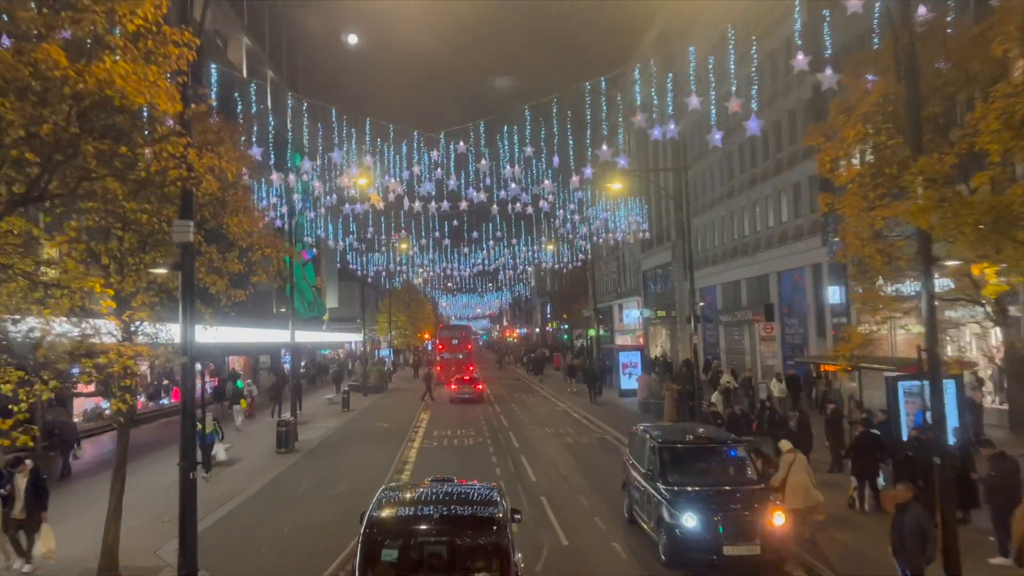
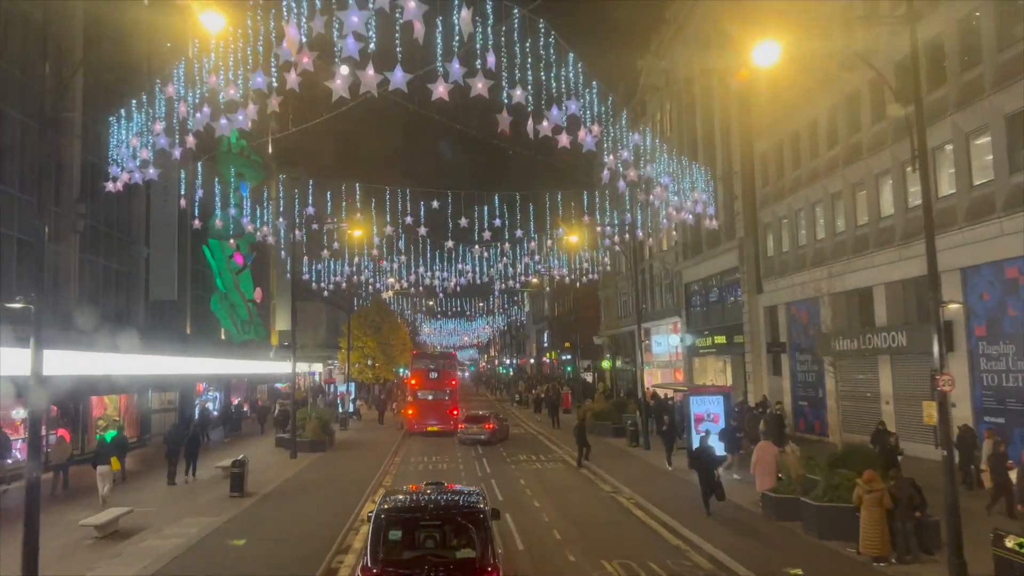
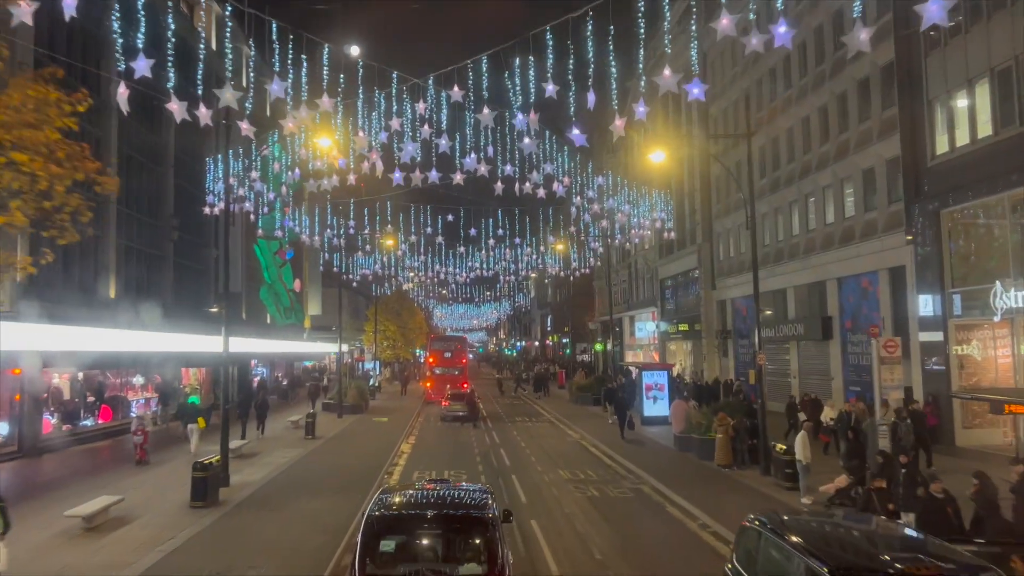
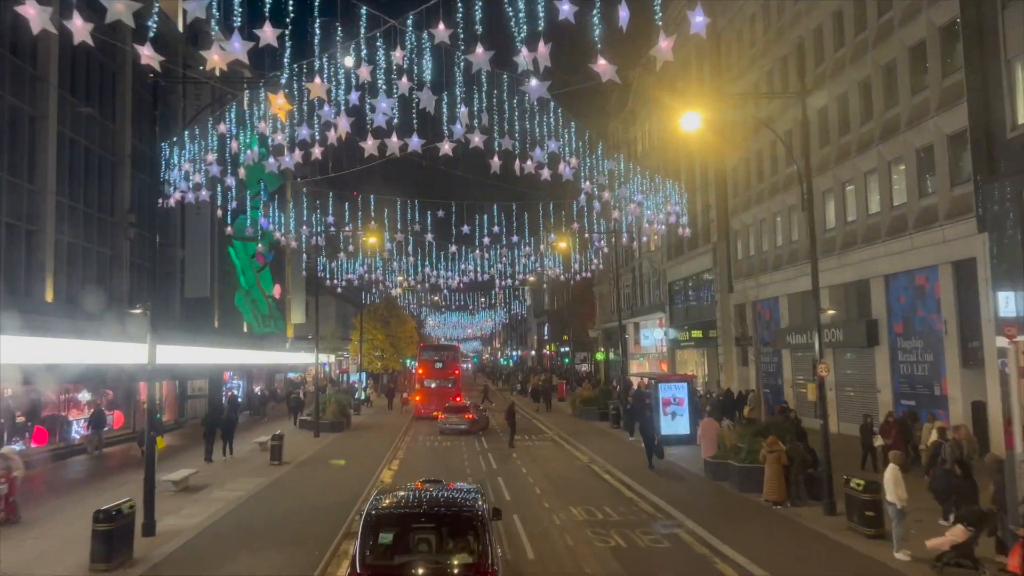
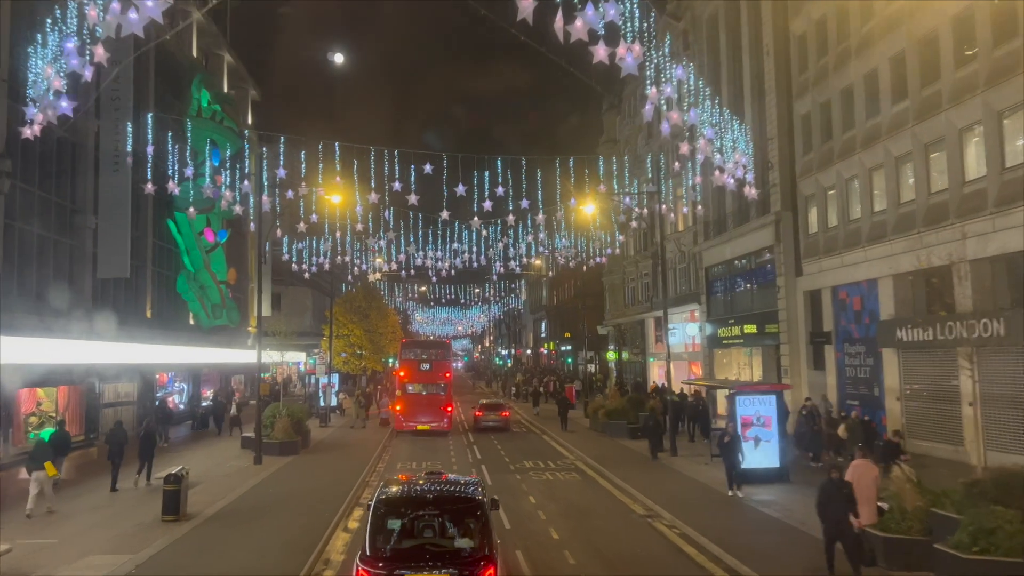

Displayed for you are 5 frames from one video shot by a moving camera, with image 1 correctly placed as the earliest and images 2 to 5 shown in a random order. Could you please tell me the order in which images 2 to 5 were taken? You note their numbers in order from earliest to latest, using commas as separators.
3, 4, 2, 5
